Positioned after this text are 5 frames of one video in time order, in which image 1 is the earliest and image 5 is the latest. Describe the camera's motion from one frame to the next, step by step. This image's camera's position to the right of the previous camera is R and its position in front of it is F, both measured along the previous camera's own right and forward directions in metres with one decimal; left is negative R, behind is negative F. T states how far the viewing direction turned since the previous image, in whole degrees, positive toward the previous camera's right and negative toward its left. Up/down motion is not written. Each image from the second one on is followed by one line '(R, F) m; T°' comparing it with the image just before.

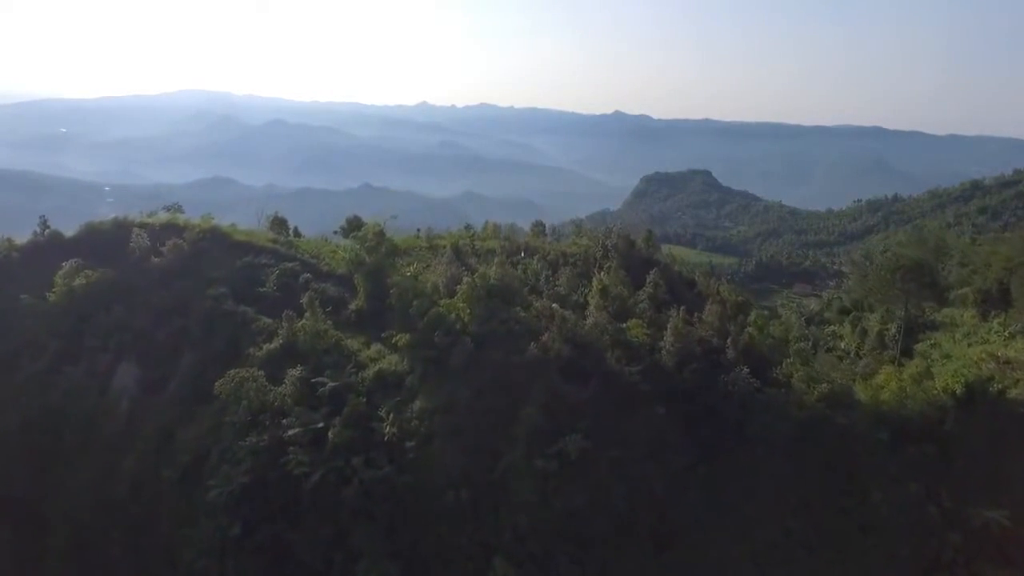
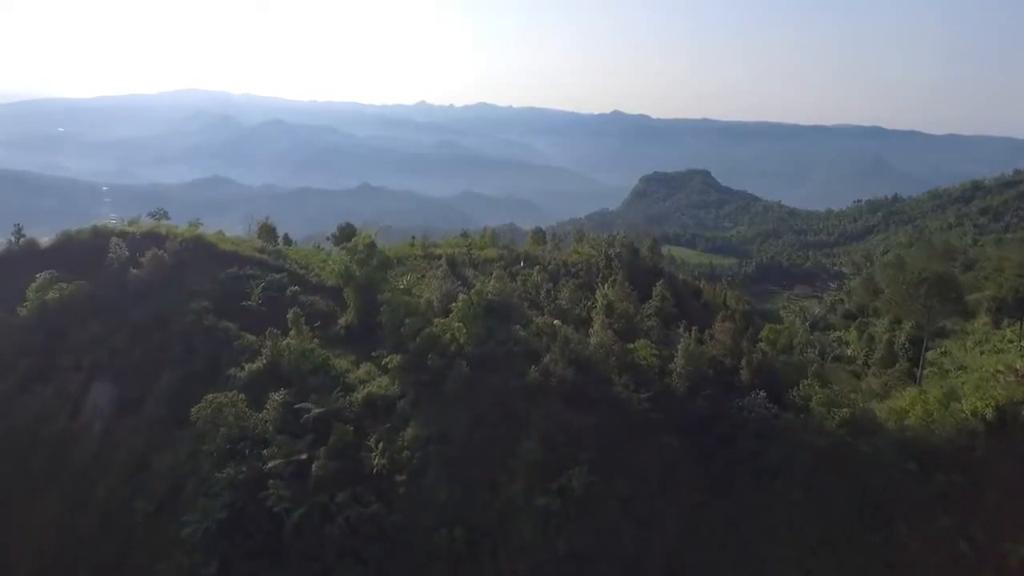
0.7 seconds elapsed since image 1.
(0.0, +1.1) m; 0°
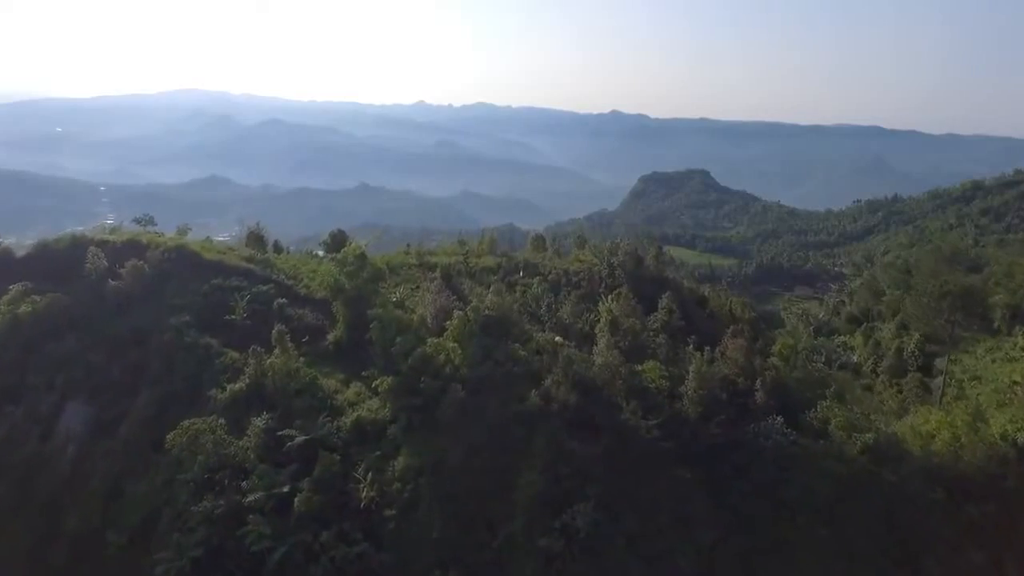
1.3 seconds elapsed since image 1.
(0.0, +1.0) m; 0°
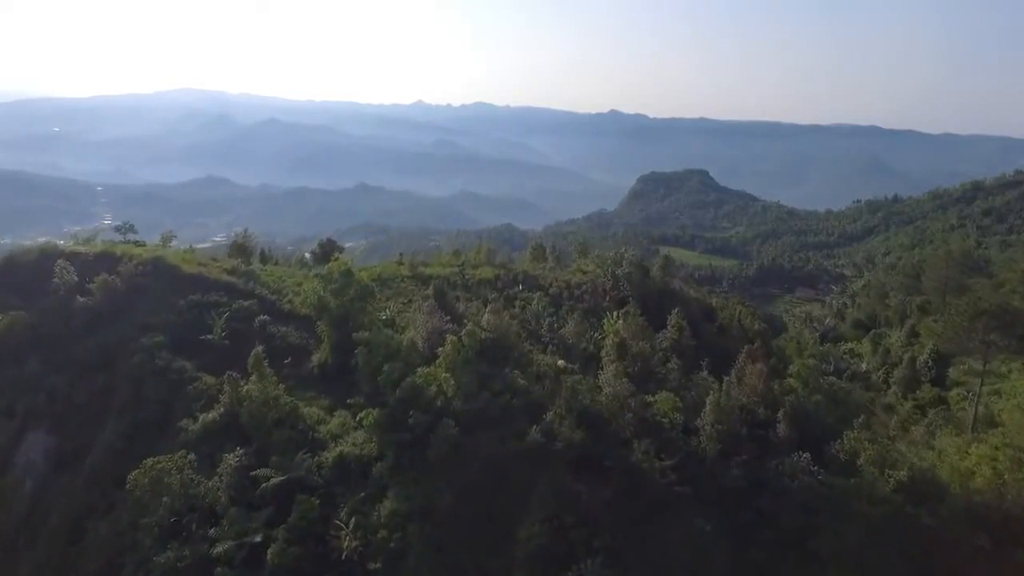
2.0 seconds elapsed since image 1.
(0.0, +1.3) m; 0°
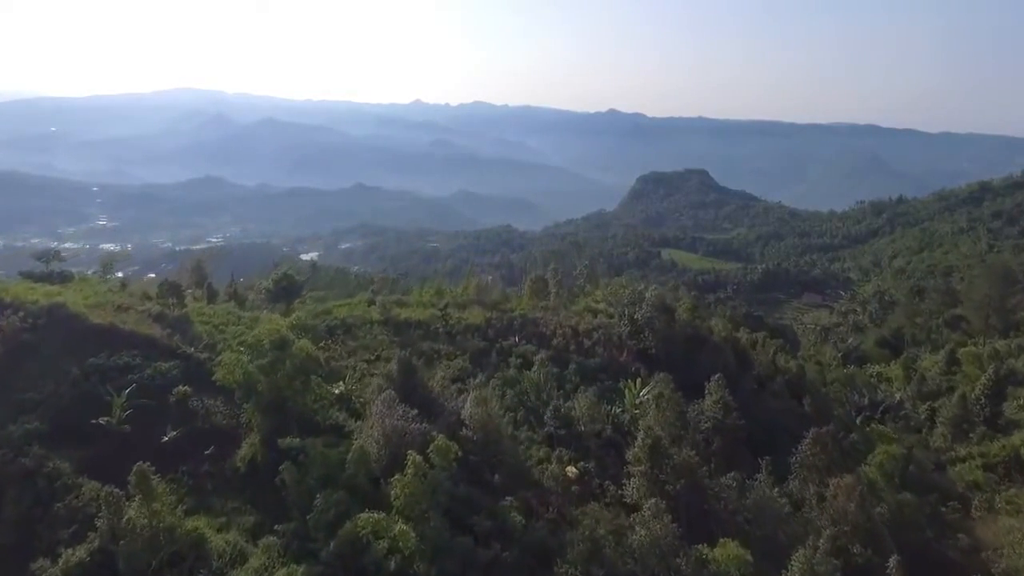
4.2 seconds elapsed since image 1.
(+0.1, +4.1) m; 0°
